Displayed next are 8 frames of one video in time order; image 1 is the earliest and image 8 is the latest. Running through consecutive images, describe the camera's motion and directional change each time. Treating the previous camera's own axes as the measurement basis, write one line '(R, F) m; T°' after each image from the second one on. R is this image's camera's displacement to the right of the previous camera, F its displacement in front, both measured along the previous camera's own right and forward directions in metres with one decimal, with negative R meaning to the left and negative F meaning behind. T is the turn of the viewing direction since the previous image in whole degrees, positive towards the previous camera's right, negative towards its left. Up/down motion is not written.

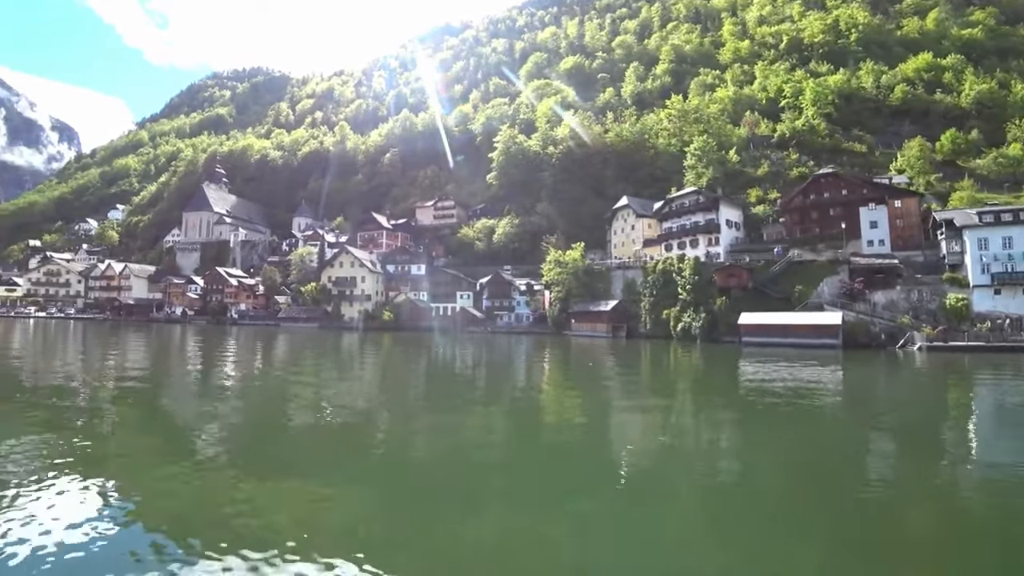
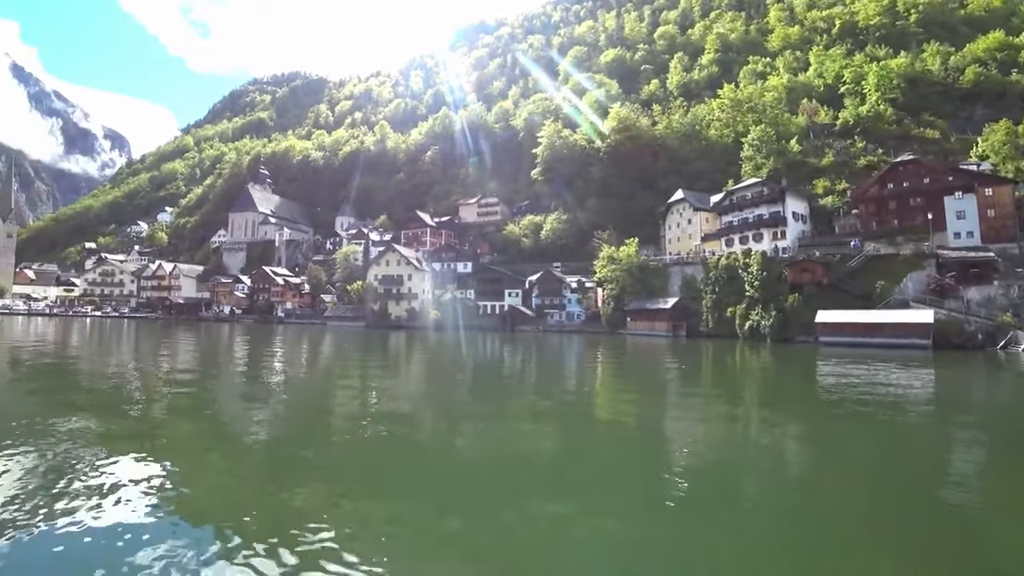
(-1.3, +1.4) m; -3°
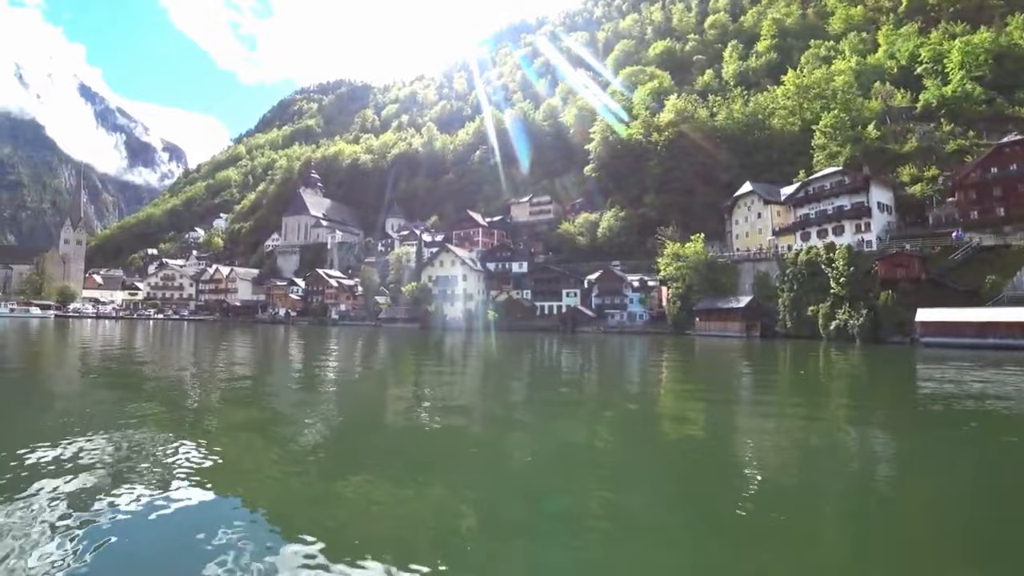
(-1.2, +1.4) m; -4°
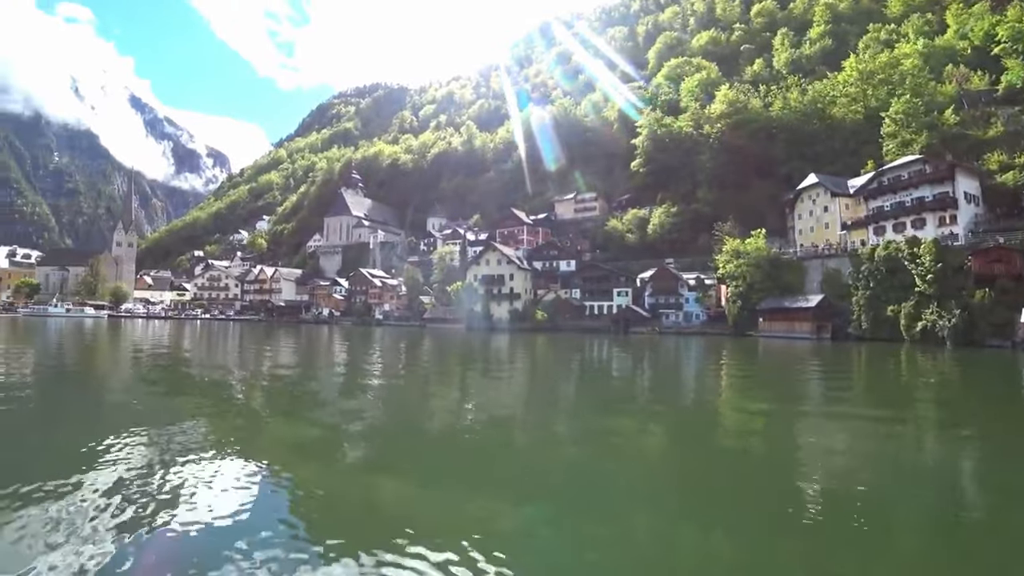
(-1.1, +1.5) m; -3°
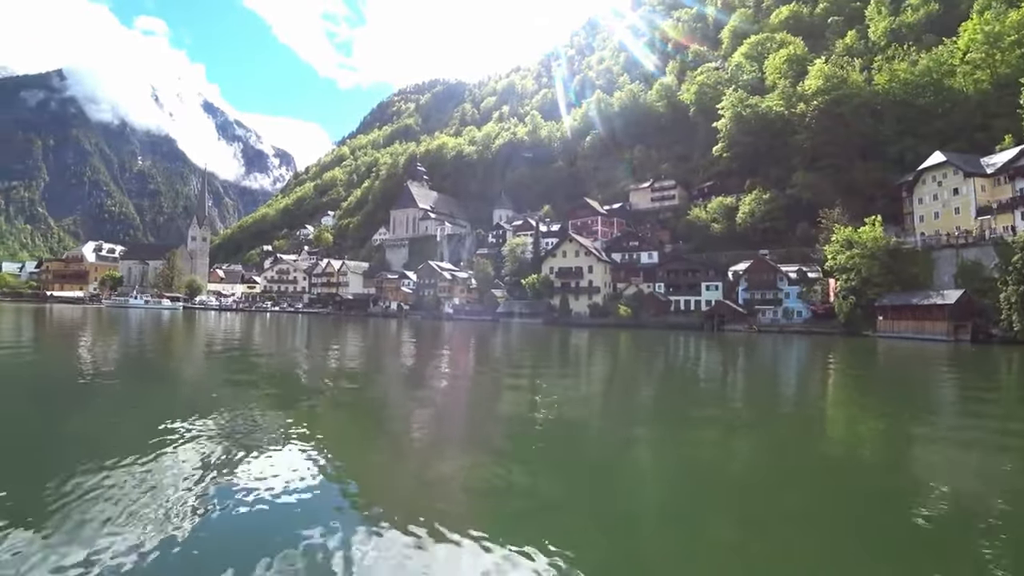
(-1.7, +2.7) m; -5°
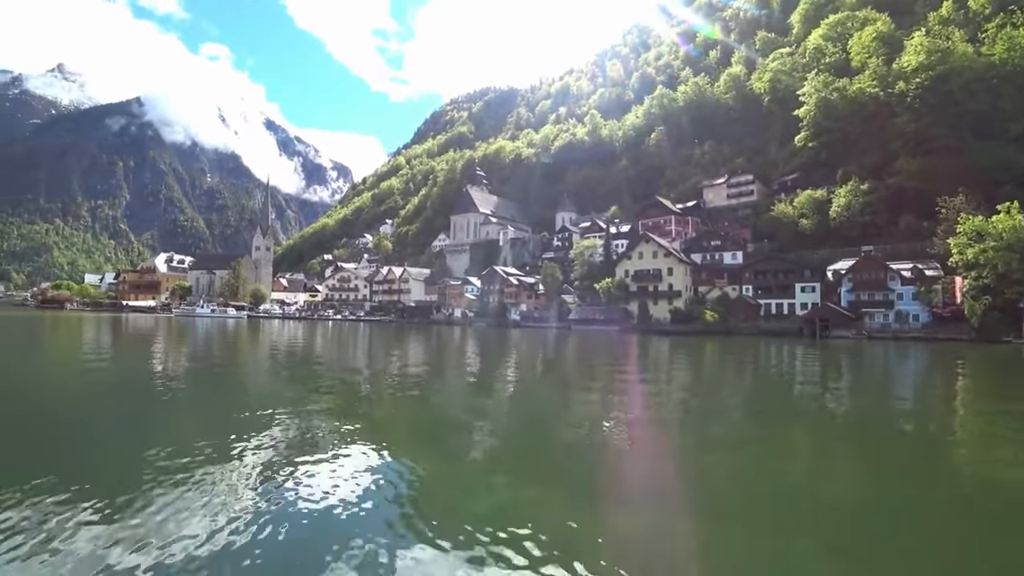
(-1.4, +2.6) m; -5°
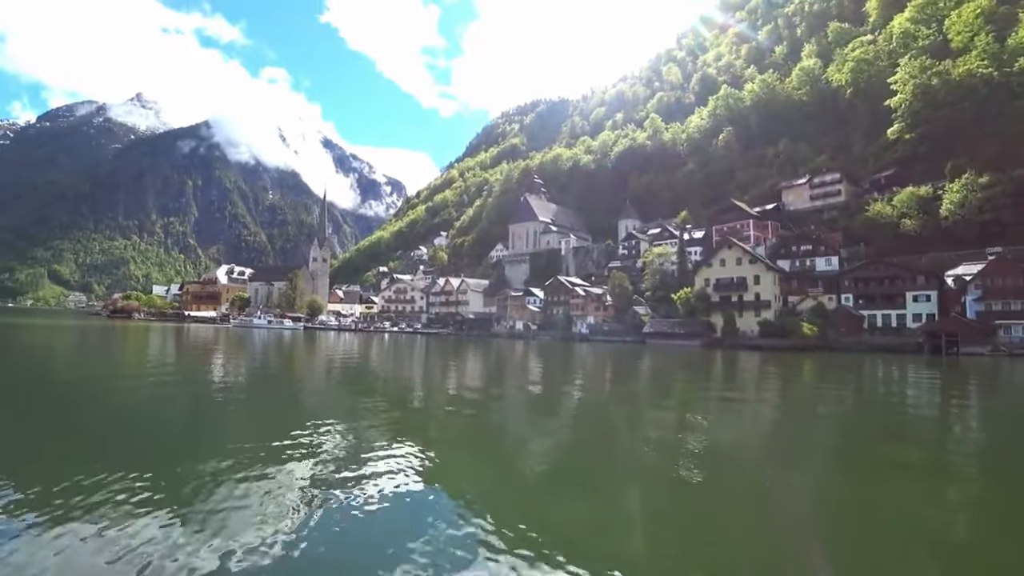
(-1.2, +2.8) m; -5°
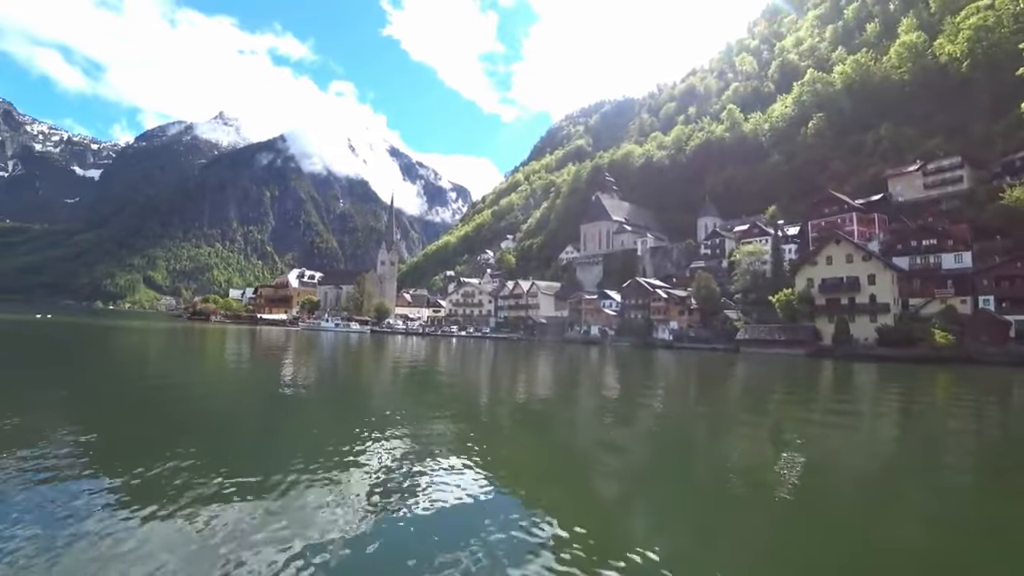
(-0.8, +2.6) m; -6°
